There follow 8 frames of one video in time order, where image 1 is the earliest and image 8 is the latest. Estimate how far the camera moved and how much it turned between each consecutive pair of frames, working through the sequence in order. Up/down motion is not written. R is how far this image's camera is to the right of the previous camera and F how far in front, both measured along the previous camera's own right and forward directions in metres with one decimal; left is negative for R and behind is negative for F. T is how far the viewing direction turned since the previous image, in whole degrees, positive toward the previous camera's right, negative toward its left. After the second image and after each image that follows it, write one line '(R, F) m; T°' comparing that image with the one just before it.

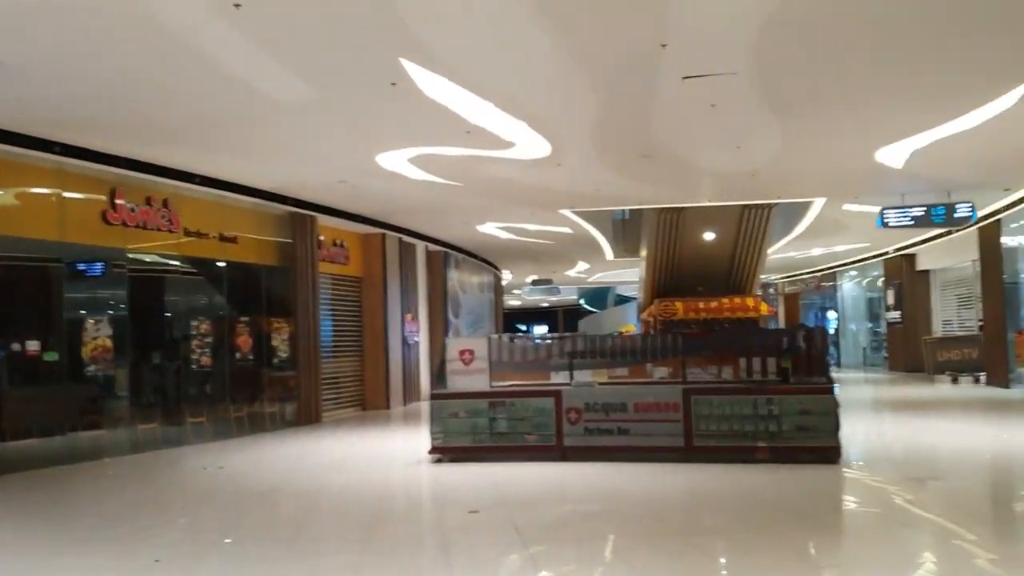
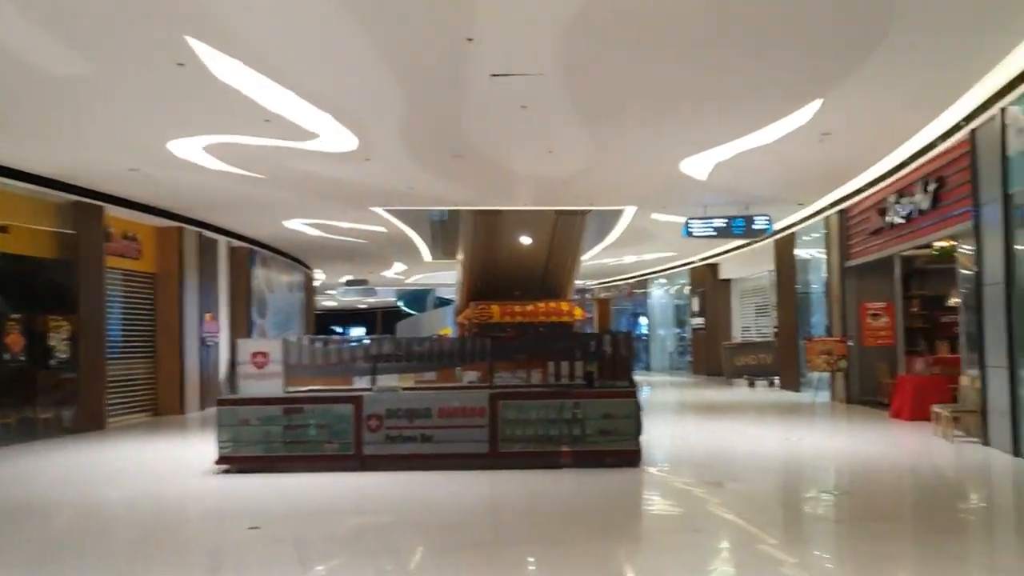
(+0.1, +0.2) m; +10°
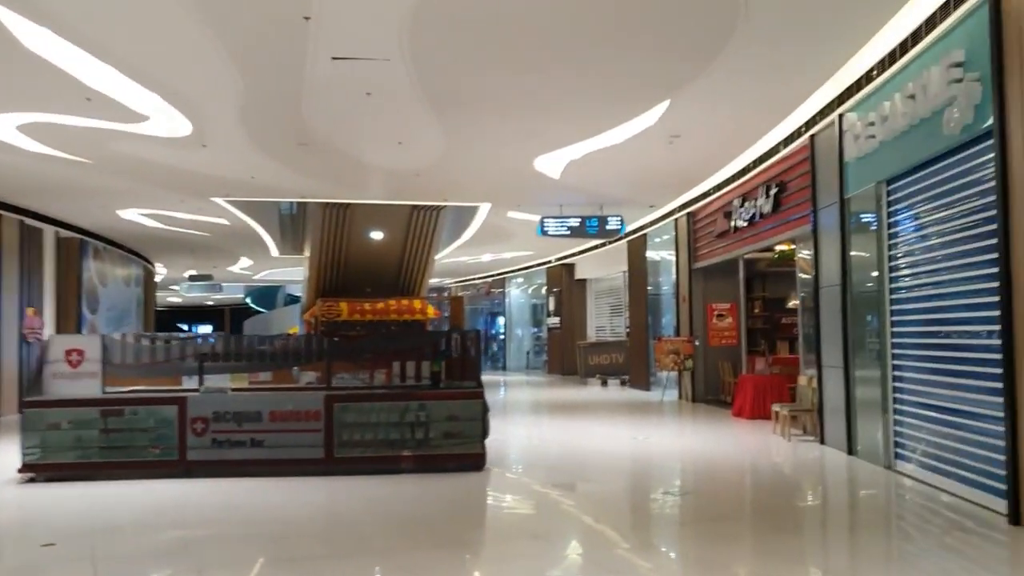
(+0.1, +0.3) m; +8°
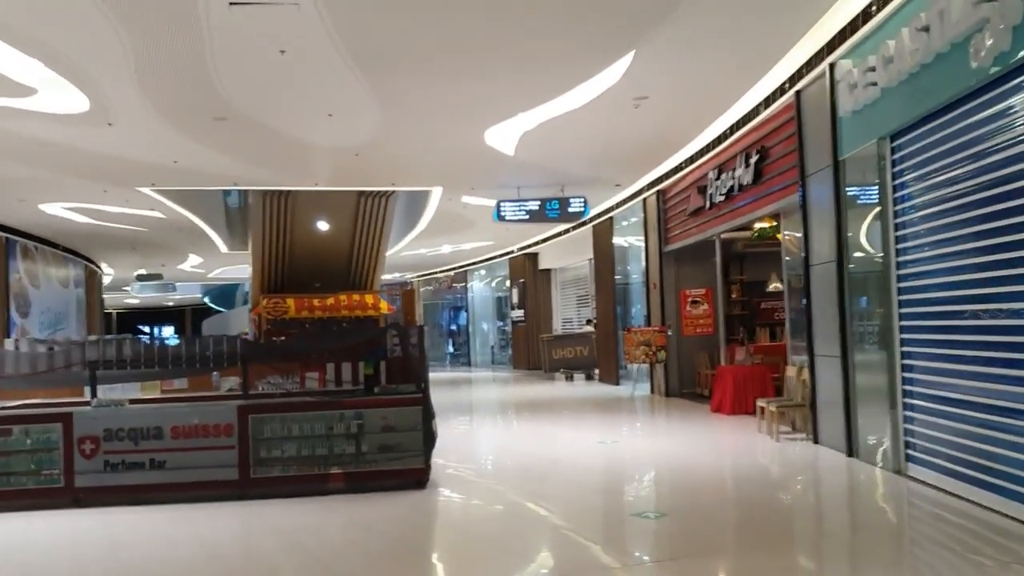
(+0.1, +0.9) m; +2°
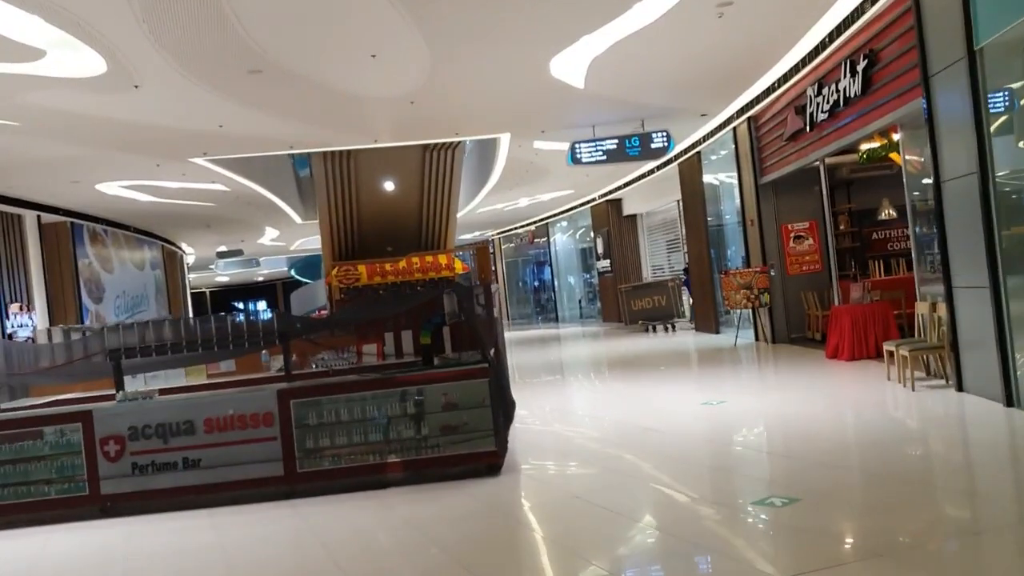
(+0.1, +0.9) m; -5°
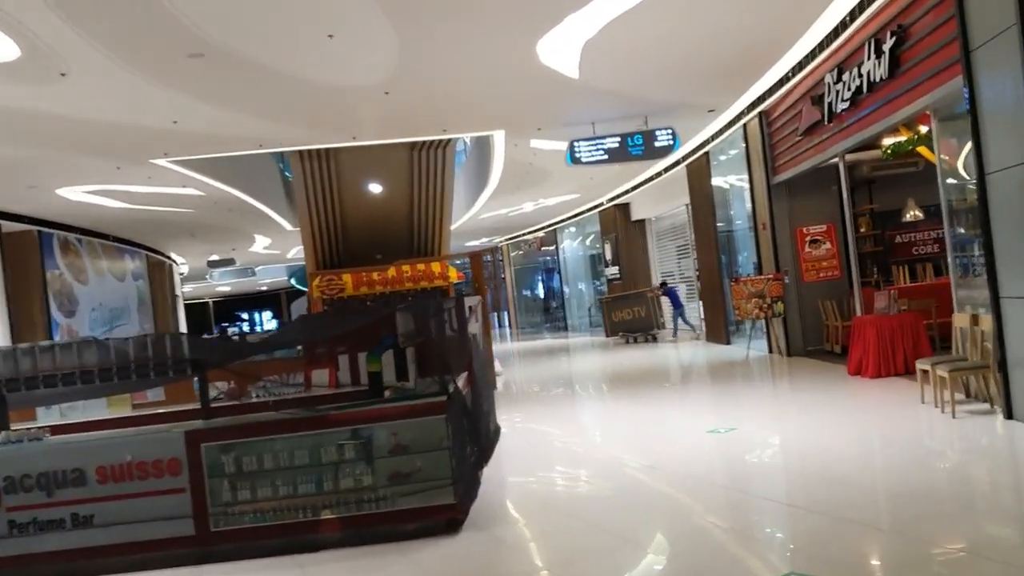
(+0.2, +0.8) m; -1°
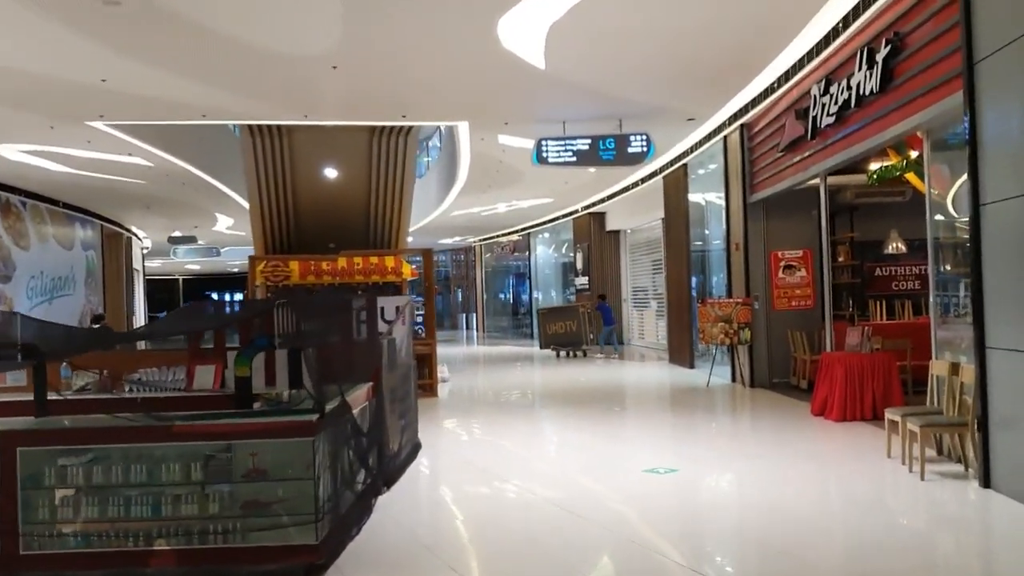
(+0.3, +0.6) m; +1°
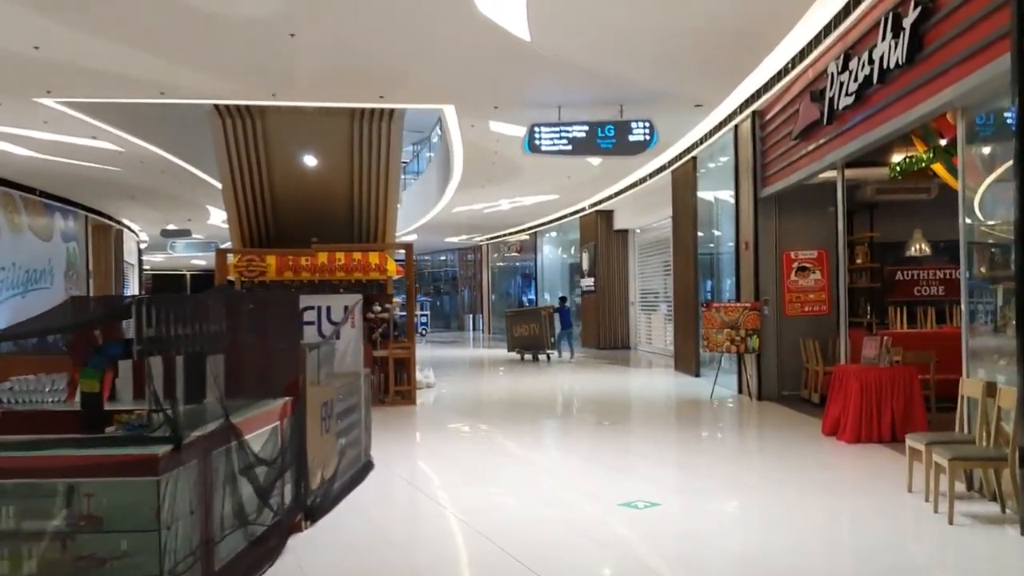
(+0.3, +0.7) m; -1°
